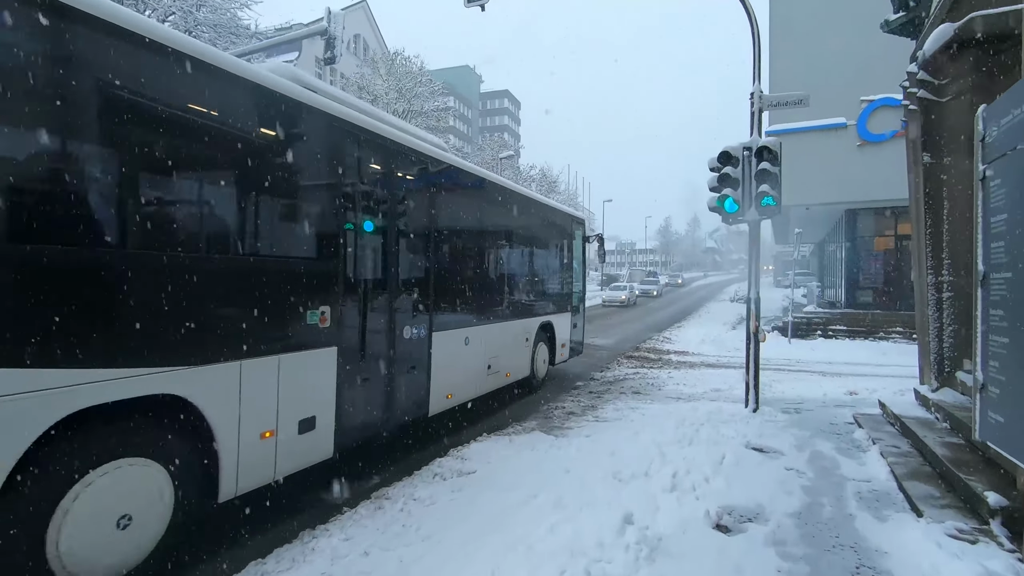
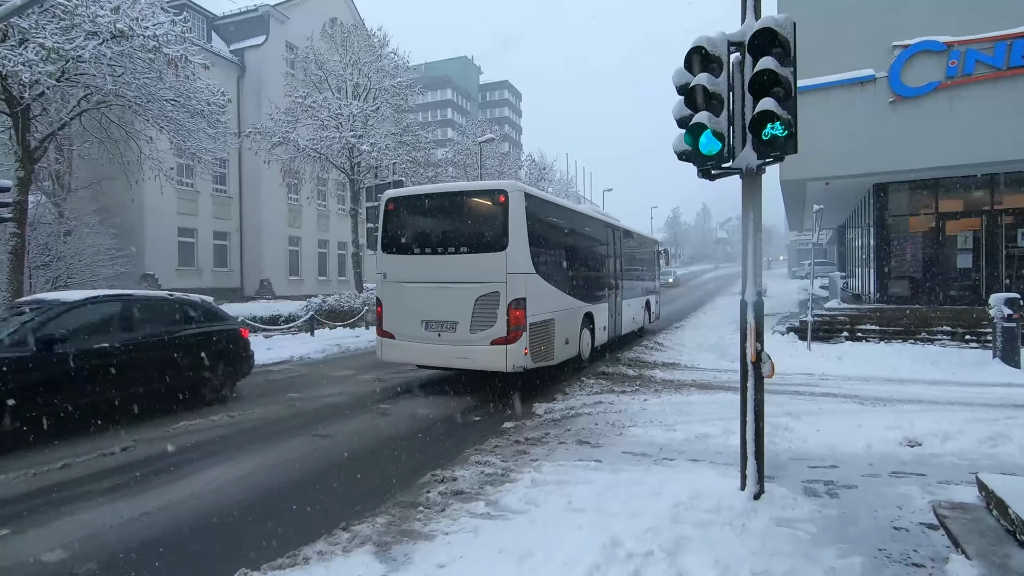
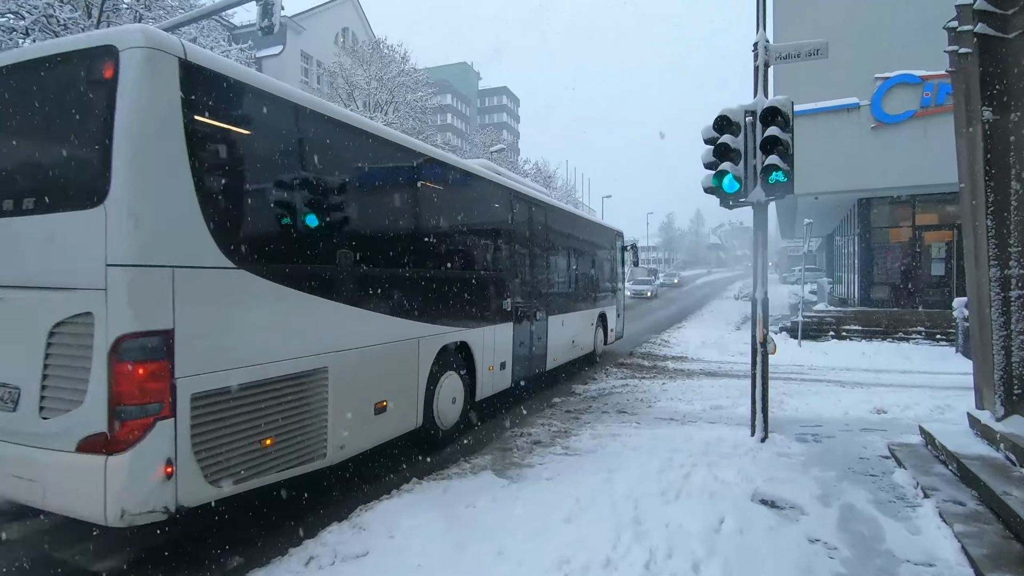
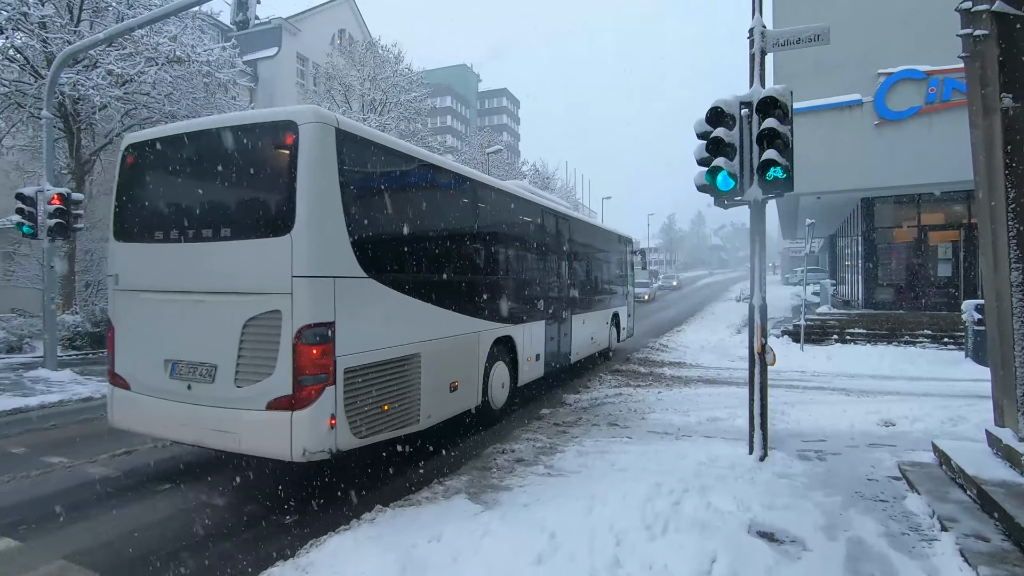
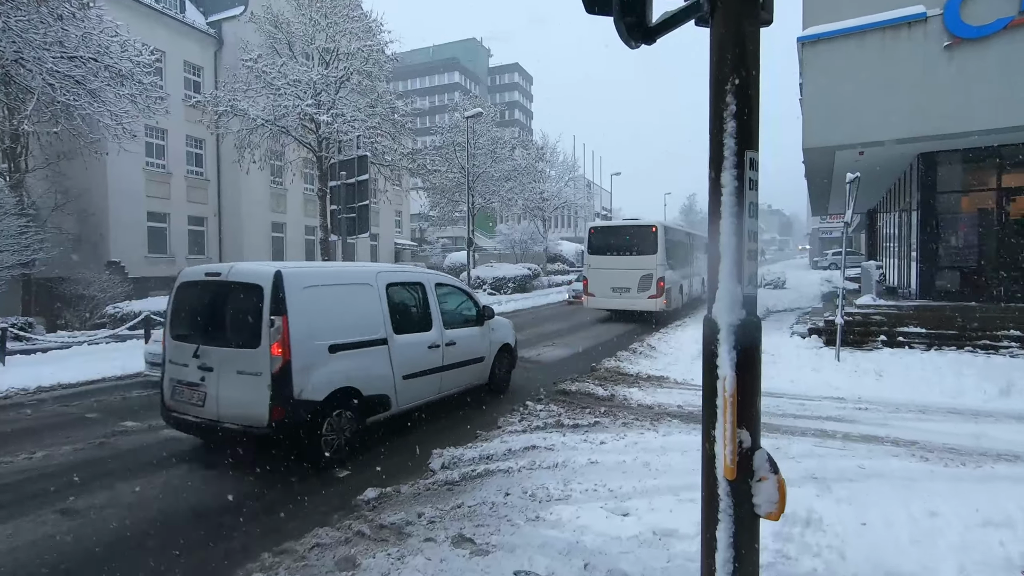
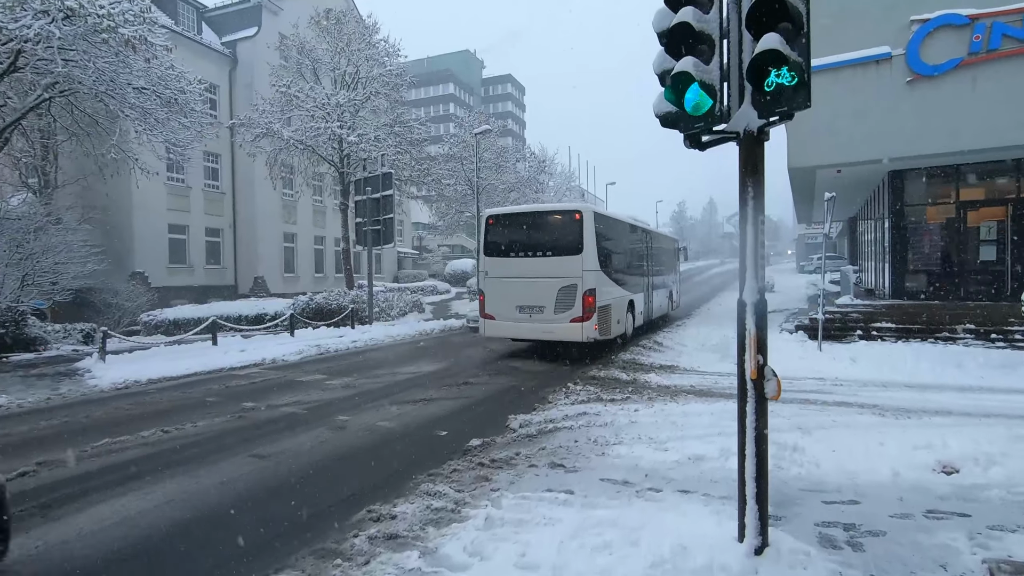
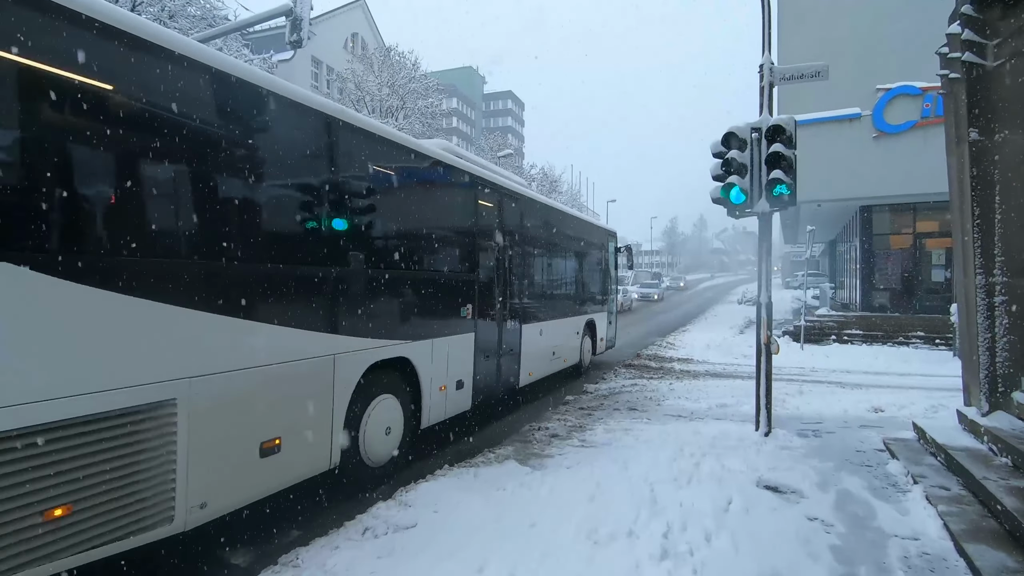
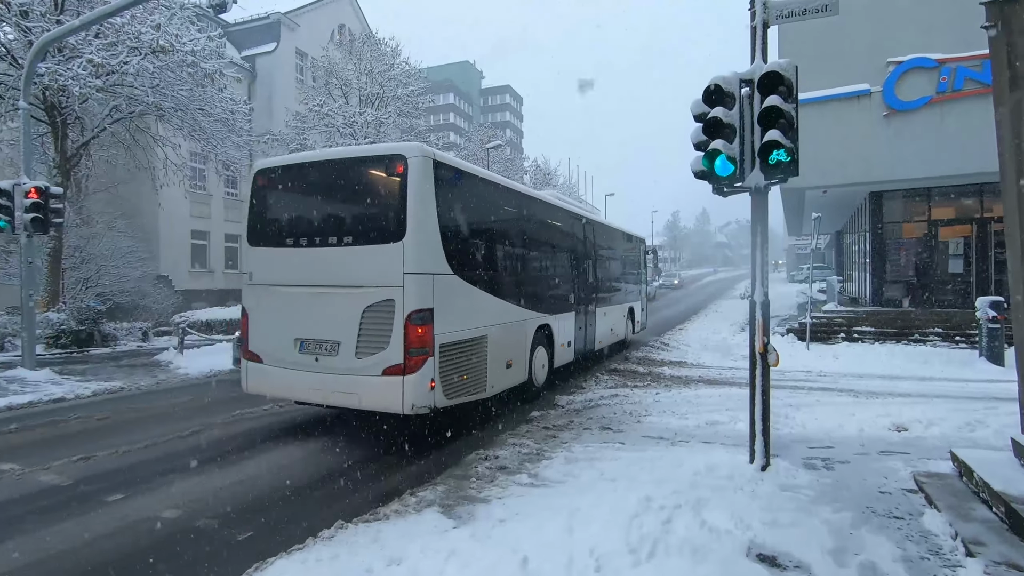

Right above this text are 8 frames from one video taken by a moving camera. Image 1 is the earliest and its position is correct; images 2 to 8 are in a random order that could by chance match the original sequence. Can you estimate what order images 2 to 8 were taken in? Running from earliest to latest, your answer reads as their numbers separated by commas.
7, 3, 4, 8, 2, 6, 5
